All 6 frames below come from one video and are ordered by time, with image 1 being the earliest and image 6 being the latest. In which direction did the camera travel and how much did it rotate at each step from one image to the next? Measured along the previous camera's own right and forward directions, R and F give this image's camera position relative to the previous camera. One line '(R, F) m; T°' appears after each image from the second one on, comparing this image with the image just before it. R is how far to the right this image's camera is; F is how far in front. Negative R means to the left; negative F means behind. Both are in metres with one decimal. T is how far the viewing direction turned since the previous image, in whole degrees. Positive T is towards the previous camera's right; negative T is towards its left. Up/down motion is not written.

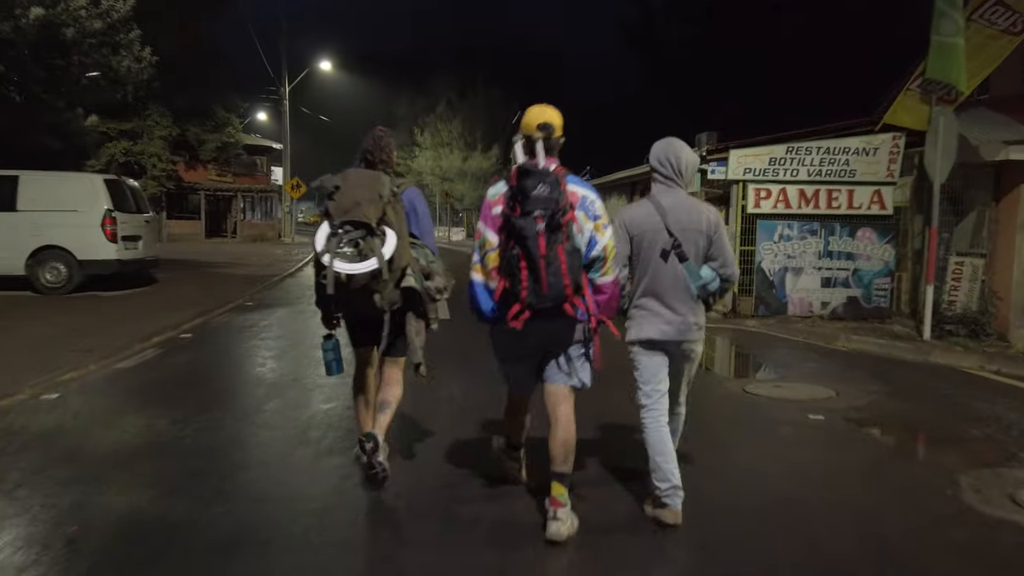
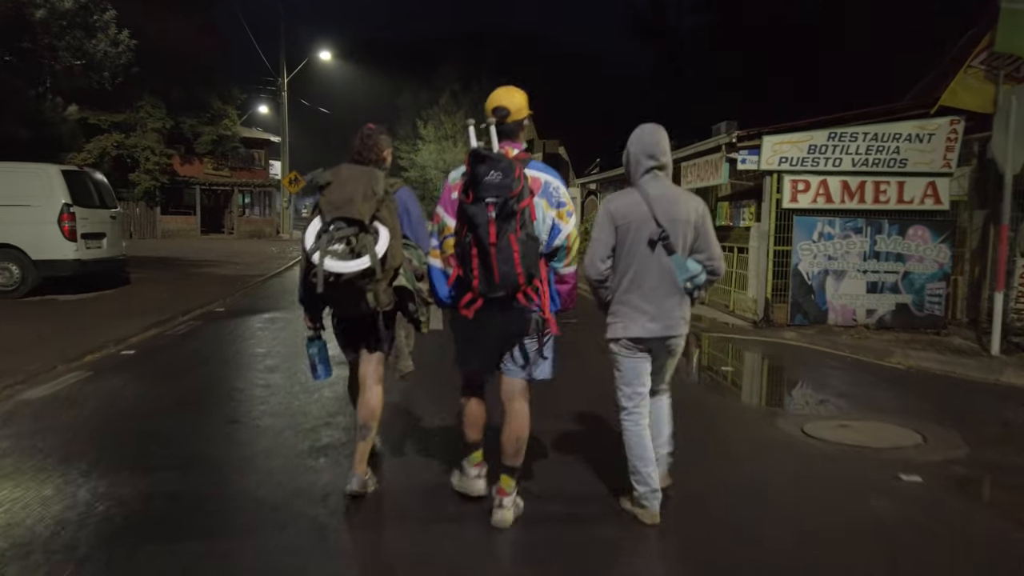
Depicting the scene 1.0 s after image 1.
(+0.1, +1.4) m; -1°
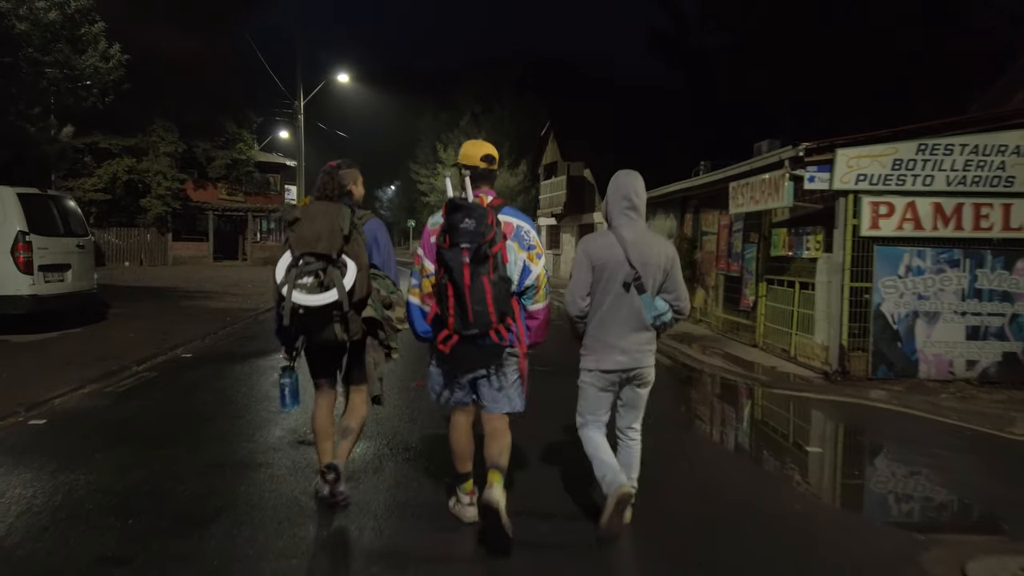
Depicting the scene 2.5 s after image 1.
(+0.1, +1.8) m; -2°
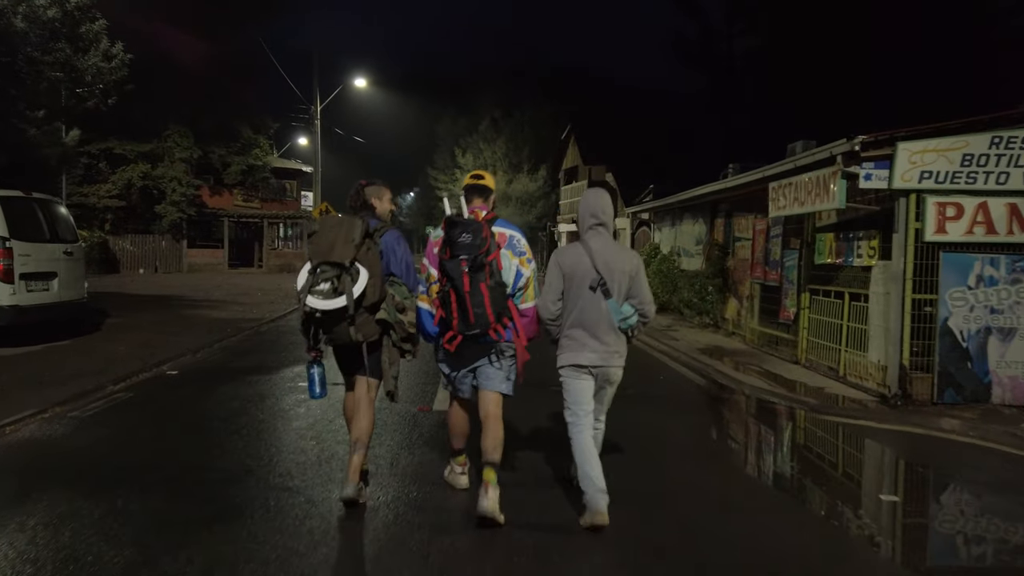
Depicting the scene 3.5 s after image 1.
(0.0, +0.9) m; -2°
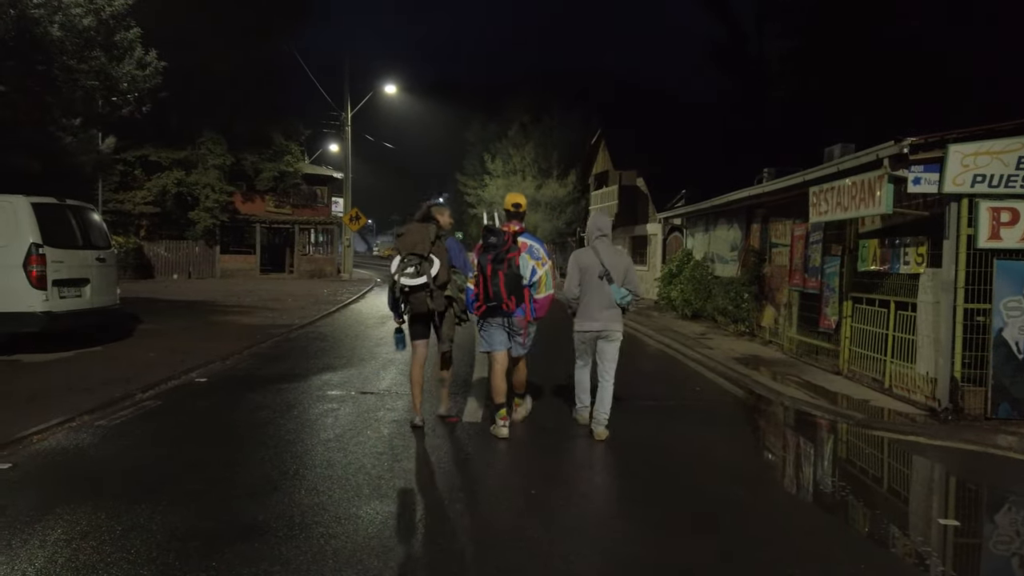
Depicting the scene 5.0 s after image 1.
(0.0, +0.2) m; -2°
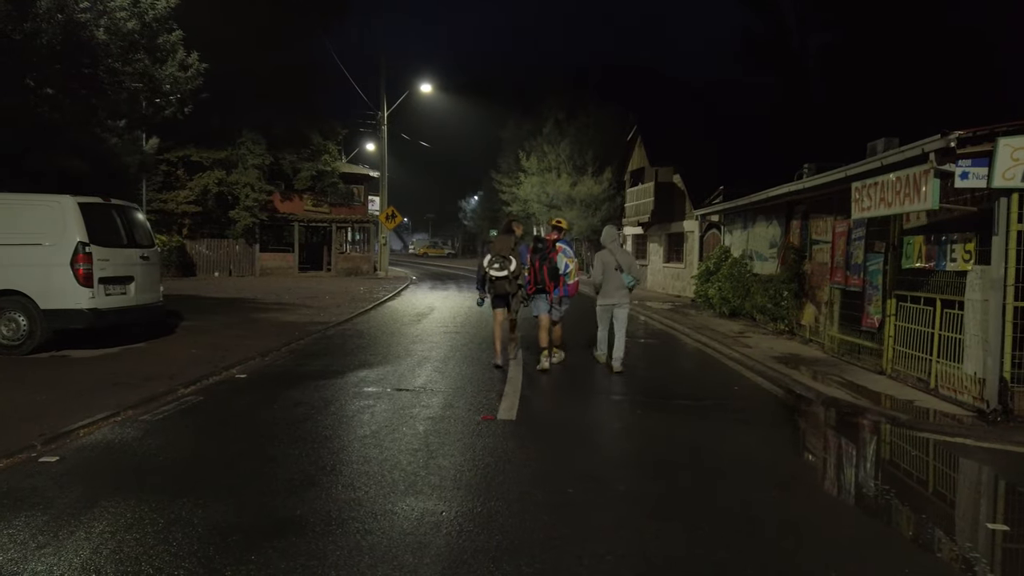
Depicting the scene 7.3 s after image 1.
(0.0, 0.0) m; -3°
